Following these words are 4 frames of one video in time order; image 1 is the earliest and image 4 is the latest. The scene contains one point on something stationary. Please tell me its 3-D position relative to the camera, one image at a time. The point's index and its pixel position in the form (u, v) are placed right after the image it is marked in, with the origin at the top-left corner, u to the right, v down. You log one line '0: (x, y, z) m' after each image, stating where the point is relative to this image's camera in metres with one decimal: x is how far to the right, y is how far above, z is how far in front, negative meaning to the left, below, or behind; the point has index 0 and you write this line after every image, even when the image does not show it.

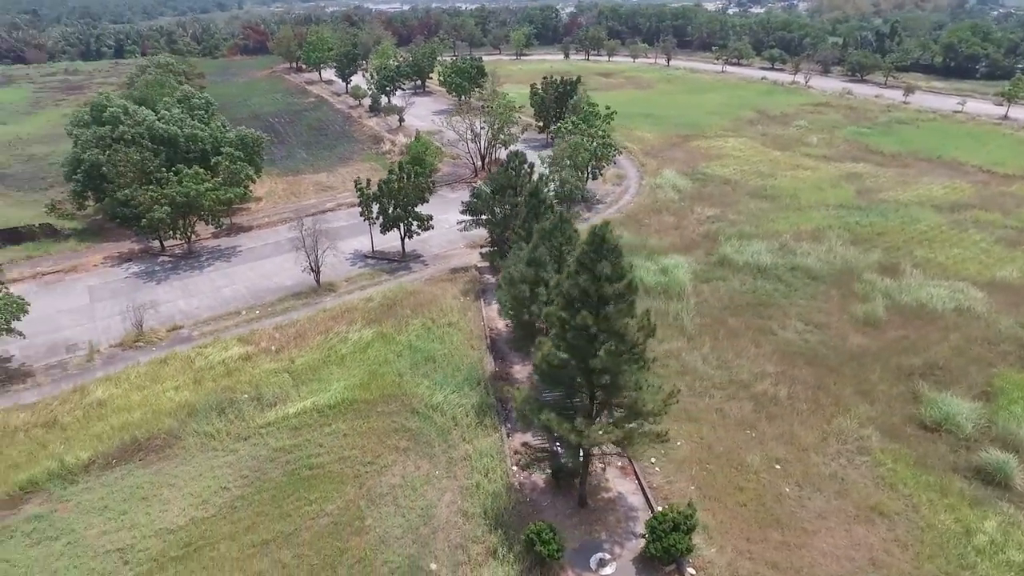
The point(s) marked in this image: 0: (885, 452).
0: (+11.4, -5.0, +19.0) m
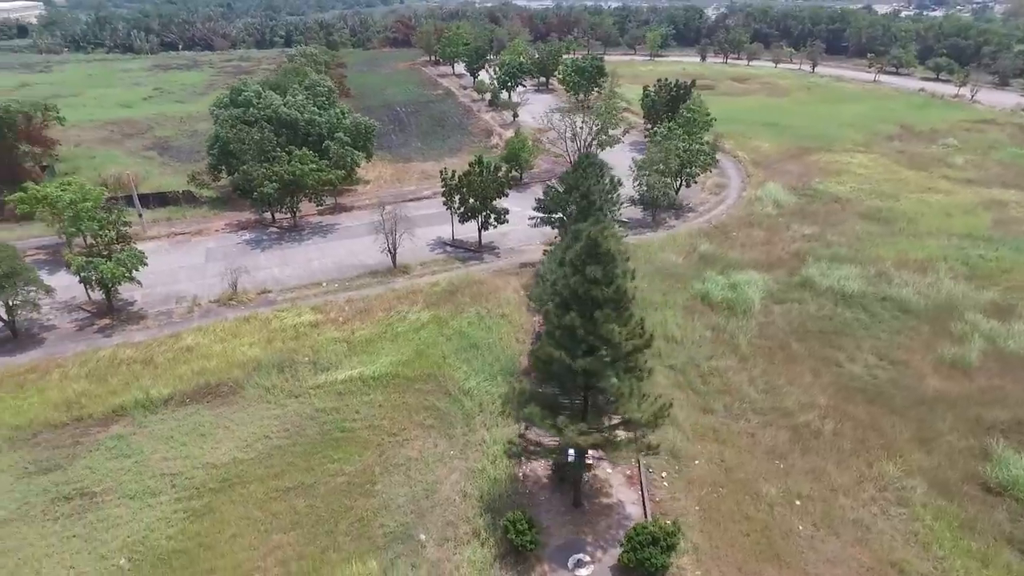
0: (+11.5, -6.1, +17.2) m
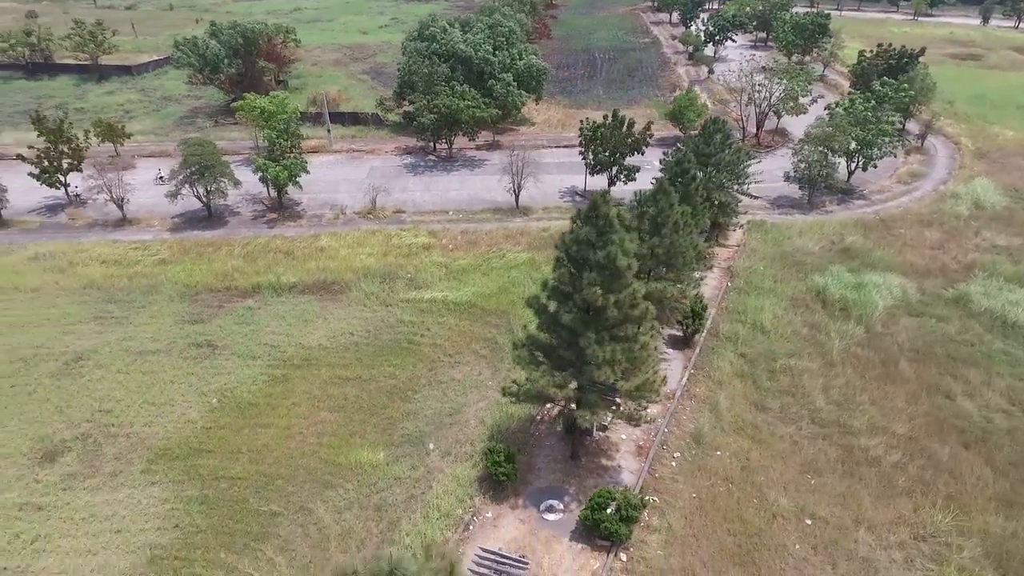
0: (+10.9, -6.8, +14.8) m
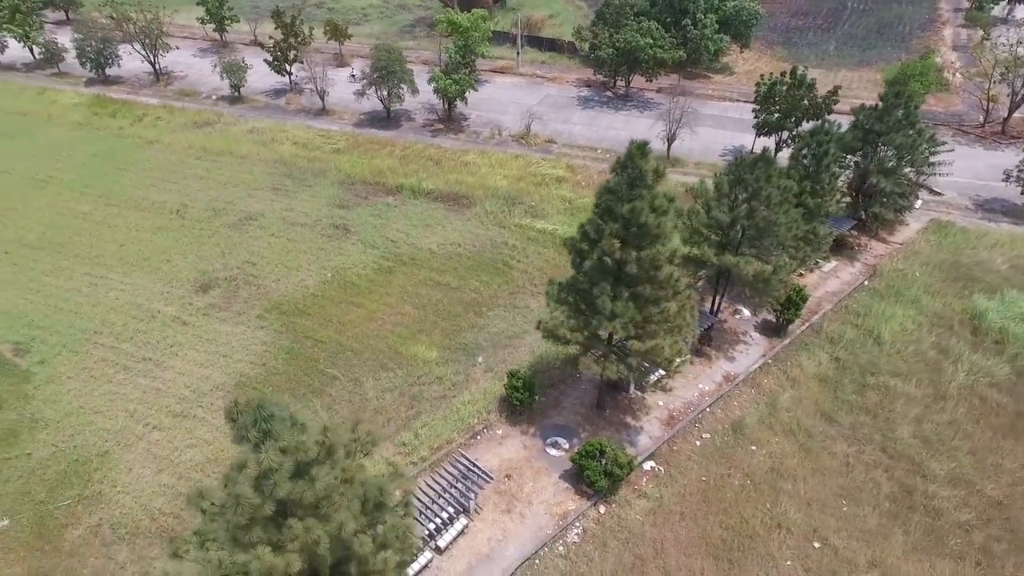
0: (+9.6, -7.6, +12.6) m
